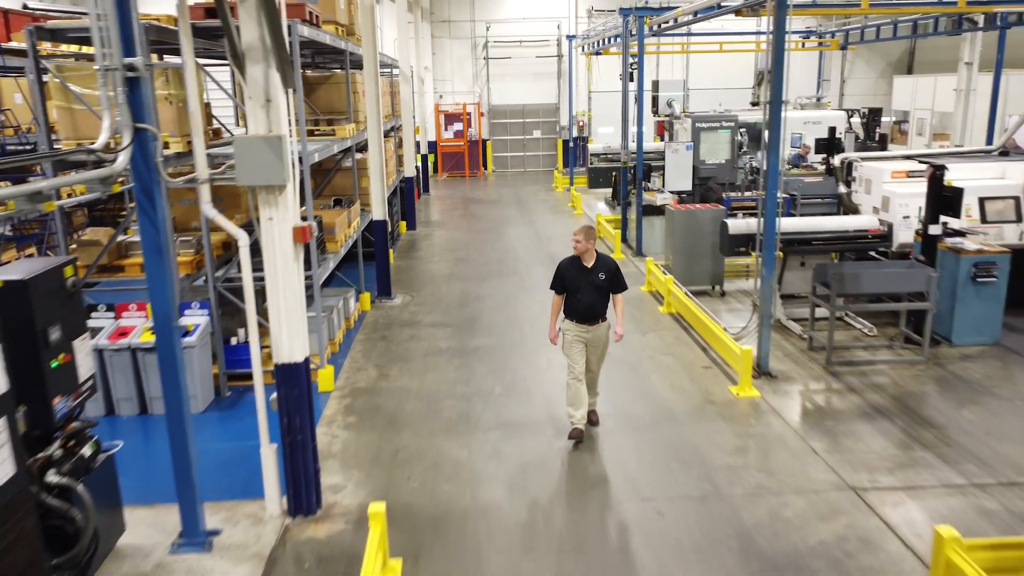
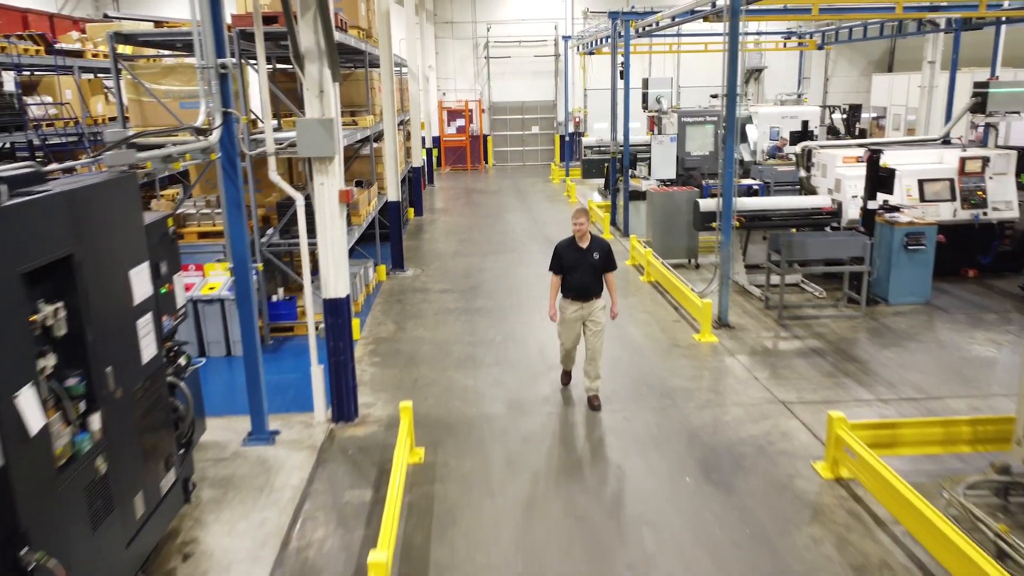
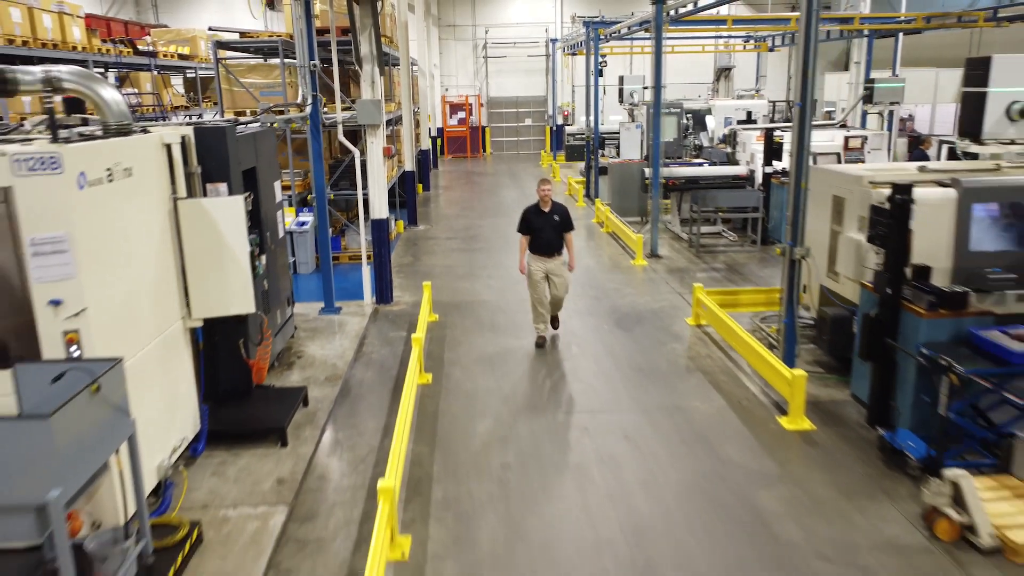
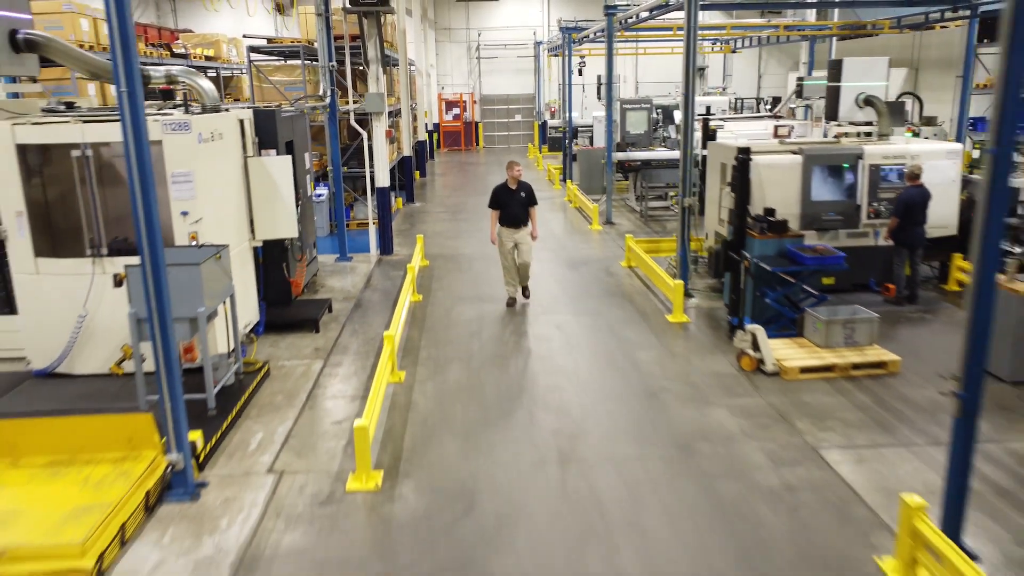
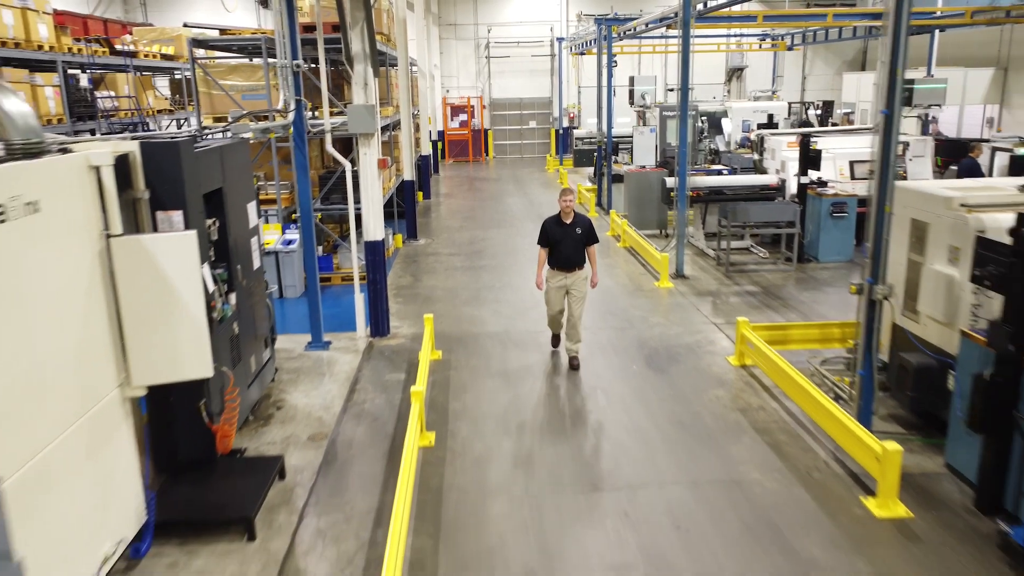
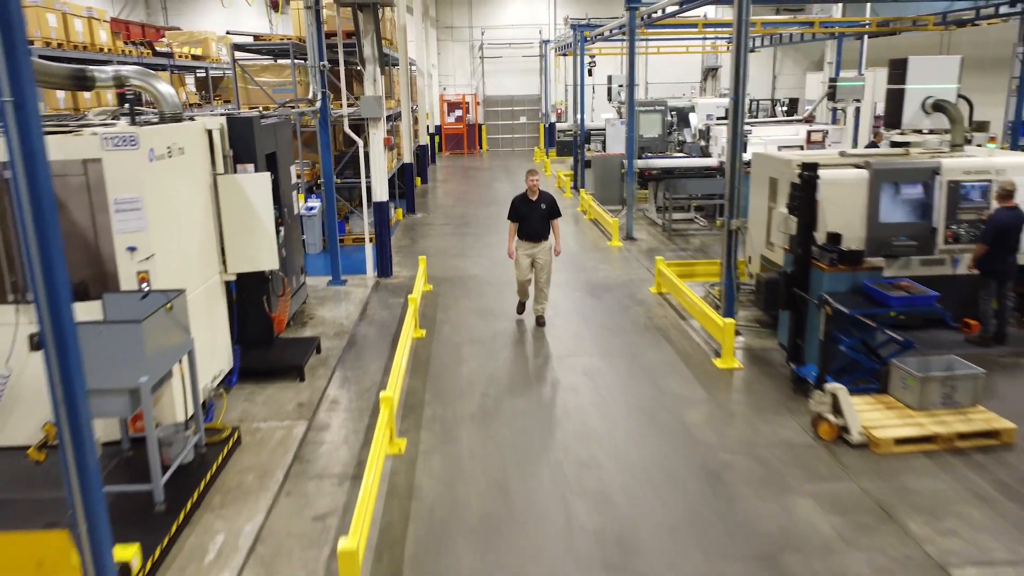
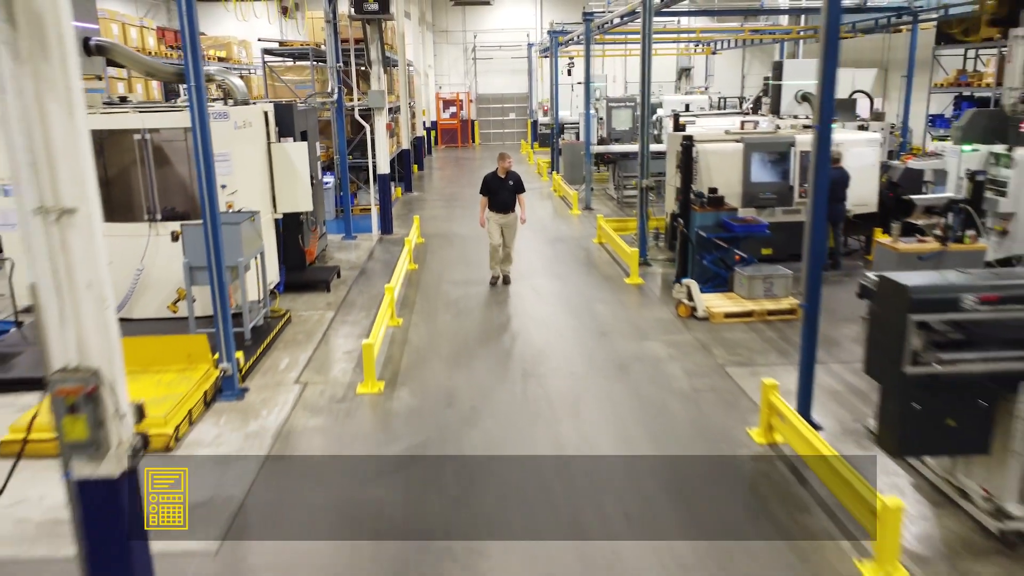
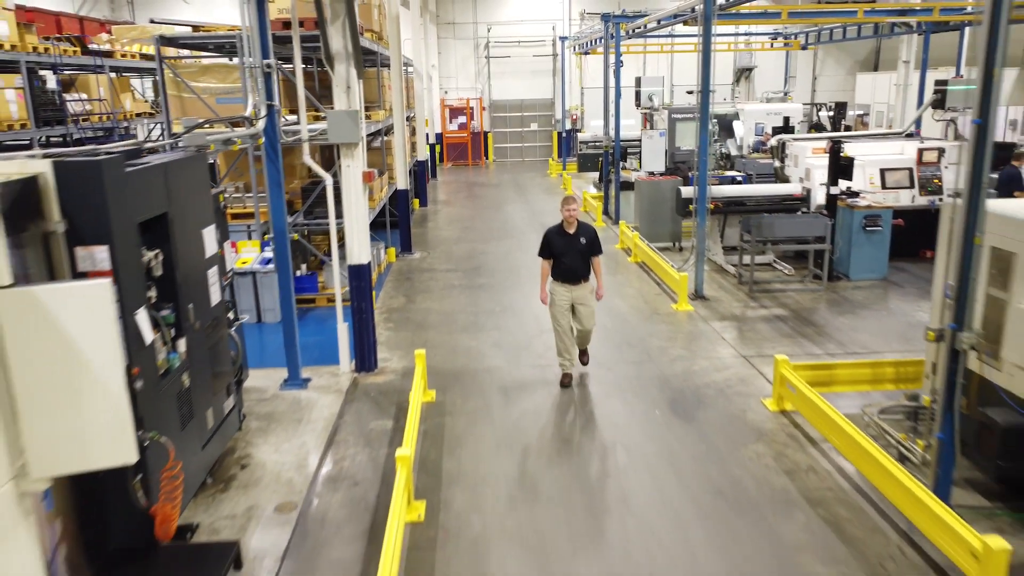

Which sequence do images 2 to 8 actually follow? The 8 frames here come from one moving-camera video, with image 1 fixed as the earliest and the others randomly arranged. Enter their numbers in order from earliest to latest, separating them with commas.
2, 8, 5, 3, 6, 4, 7
